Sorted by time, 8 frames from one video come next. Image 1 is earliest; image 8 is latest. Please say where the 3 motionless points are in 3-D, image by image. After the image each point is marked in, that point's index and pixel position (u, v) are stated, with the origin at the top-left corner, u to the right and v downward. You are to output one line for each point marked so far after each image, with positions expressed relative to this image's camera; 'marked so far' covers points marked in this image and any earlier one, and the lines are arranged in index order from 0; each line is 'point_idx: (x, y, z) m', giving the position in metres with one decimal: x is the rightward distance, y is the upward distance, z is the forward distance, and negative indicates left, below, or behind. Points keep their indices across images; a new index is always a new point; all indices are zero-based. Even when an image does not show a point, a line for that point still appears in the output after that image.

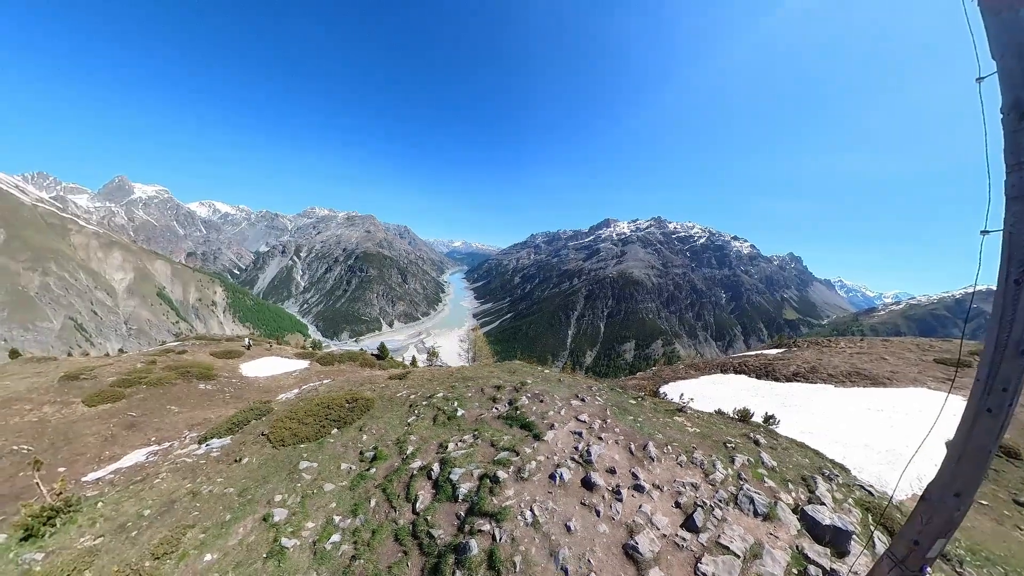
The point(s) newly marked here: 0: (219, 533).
0: (-11.0, -9.4, +12.6) m
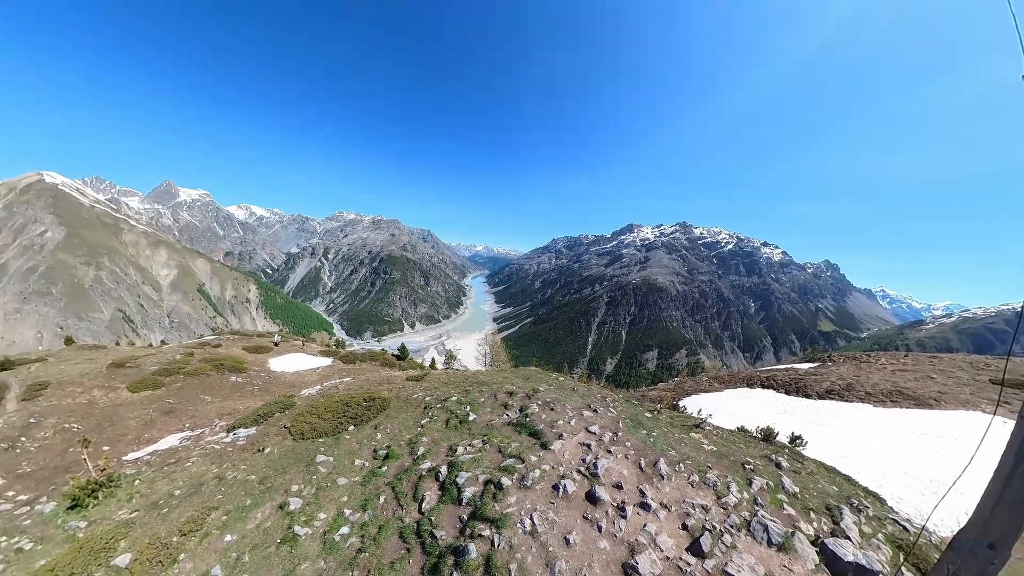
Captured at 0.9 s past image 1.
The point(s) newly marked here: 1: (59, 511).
0: (-10.7, -9.1, +13.2) m
1: (-20.0, -9.9, +15.2) m
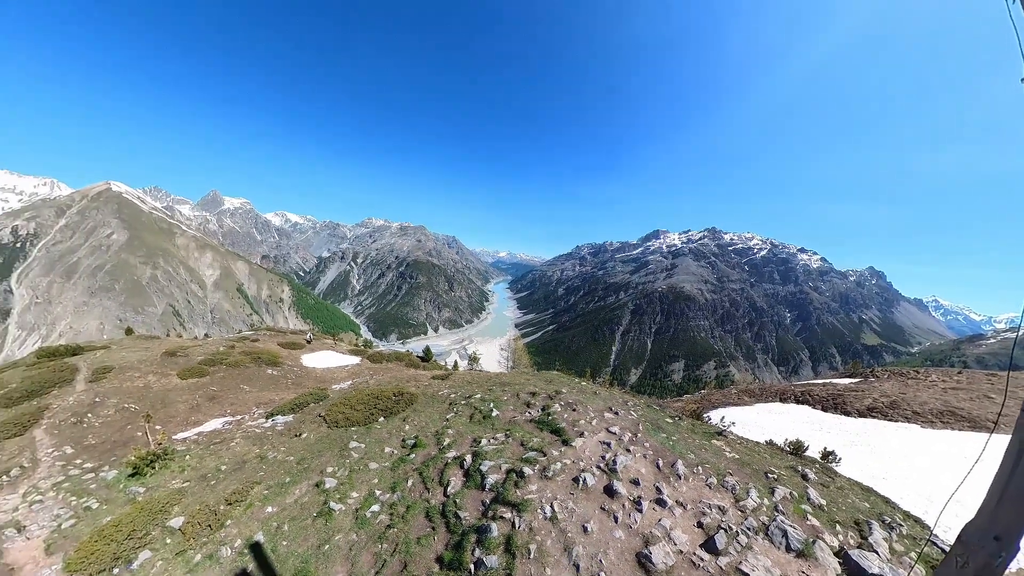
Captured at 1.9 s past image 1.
0: (-9.7, -8.6, +14.1) m
1: (-18.9, -9.2, +16.6) m
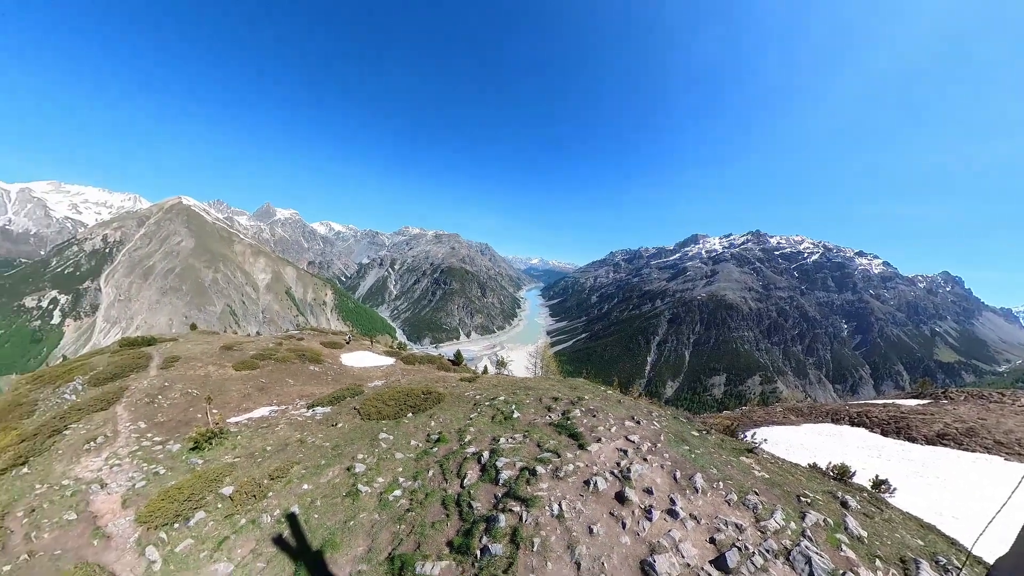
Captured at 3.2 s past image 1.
0: (-8.8, -8.2, +15.1) m
1: (-17.7, -8.8, +18.5) m
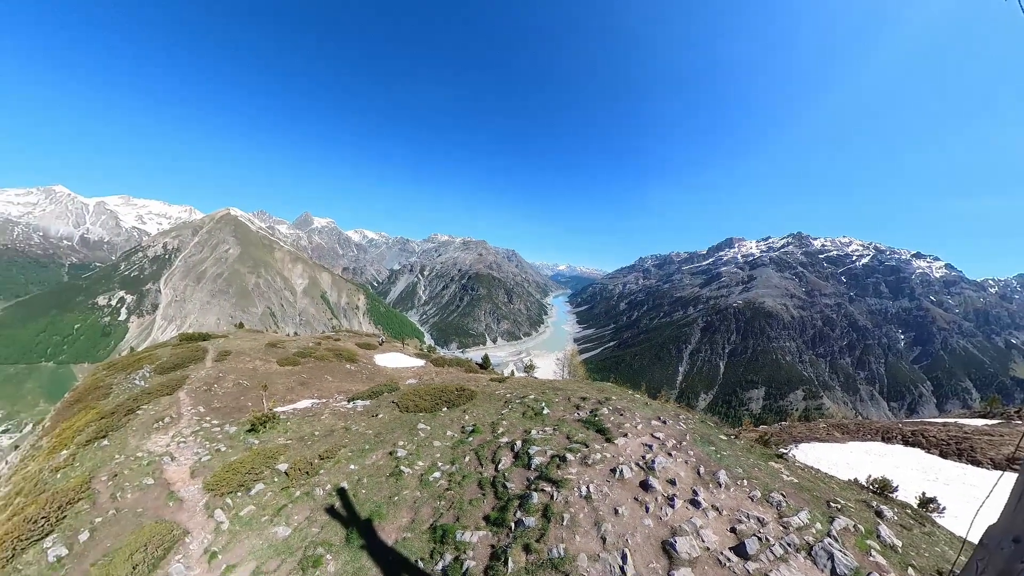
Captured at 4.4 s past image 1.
0: (-7.2, -7.7, +15.8) m
1: (-15.7, -8.3, +19.9) m
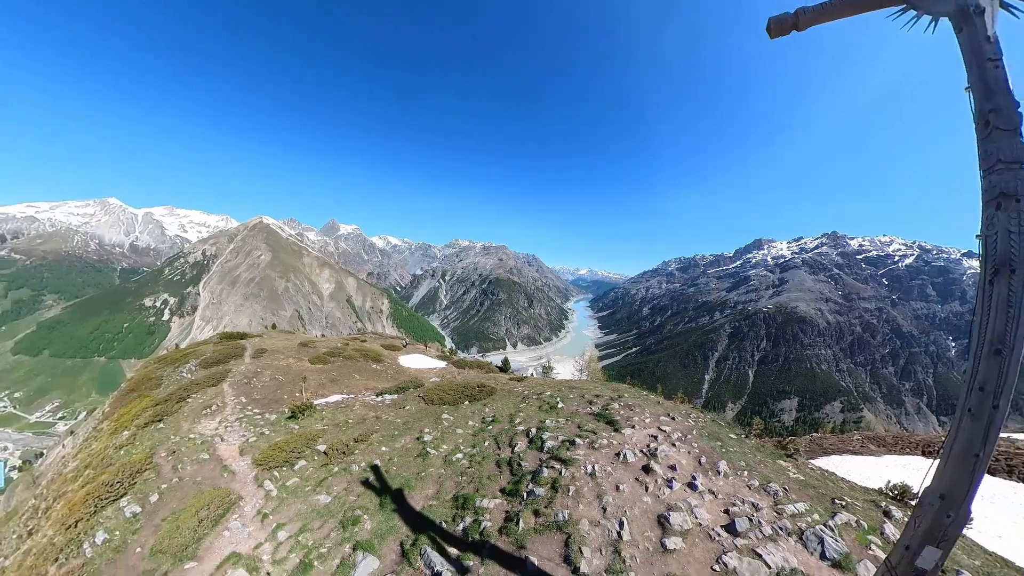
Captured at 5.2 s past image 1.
0: (-6.2, -7.4, +16.9) m
1: (-14.5, -8.1, +21.4) m
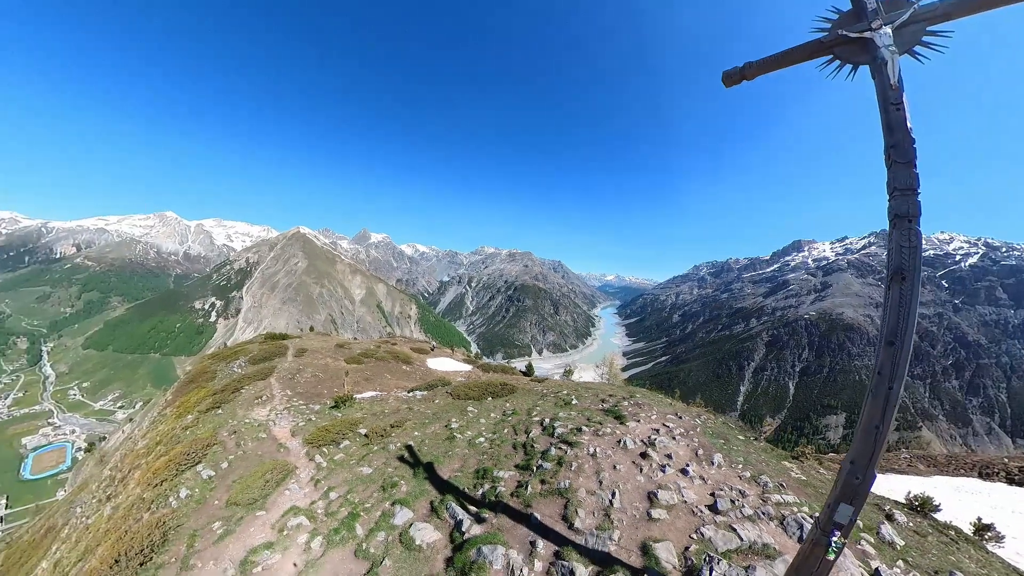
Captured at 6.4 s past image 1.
0: (-5.2, -7.5, +18.6) m
1: (-13.1, -8.3, +23.7) m
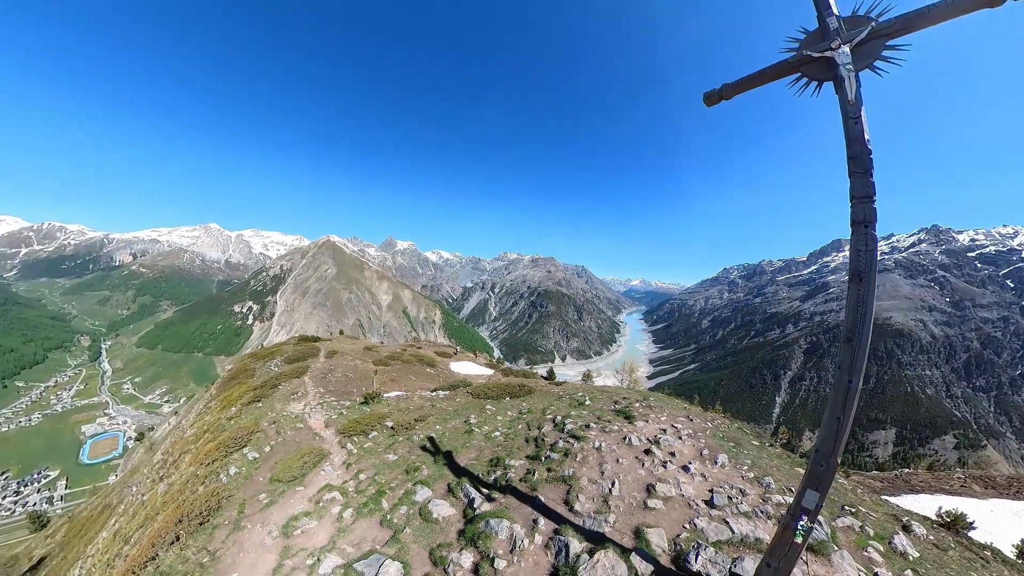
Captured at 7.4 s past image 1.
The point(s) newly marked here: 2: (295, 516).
0: (-4.3, -7.7, +19.8) m
1: (-11.9, -8.6, +25.4) m
2: (-7.1, -7.5, +11.1) m
